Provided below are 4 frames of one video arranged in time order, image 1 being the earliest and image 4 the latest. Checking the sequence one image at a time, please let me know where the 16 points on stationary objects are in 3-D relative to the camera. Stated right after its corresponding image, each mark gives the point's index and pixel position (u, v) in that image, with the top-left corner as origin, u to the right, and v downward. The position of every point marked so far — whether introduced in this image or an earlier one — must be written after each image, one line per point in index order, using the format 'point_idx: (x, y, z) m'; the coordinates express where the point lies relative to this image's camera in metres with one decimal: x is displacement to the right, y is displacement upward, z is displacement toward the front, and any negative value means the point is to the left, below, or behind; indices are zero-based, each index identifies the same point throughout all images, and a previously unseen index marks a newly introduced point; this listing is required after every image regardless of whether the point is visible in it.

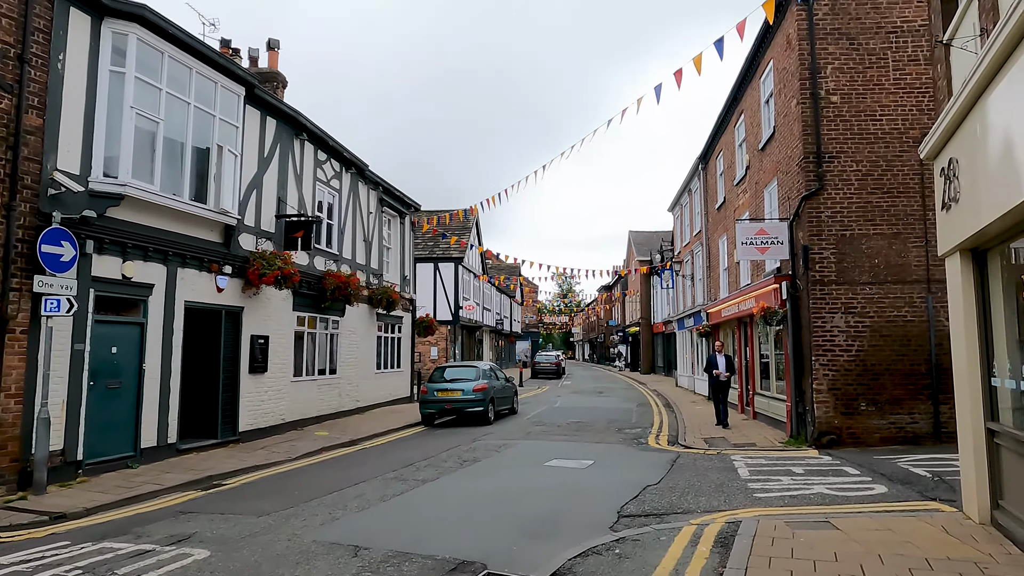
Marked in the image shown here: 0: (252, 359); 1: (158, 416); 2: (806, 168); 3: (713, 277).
0: (-4.7, -1.3, +12.0) m
1: (-5.3, -1.9, +9.9) m
2: (+4.9, +2.0, +11.0) m
3: (+6.0, +0.3, +19.9) m
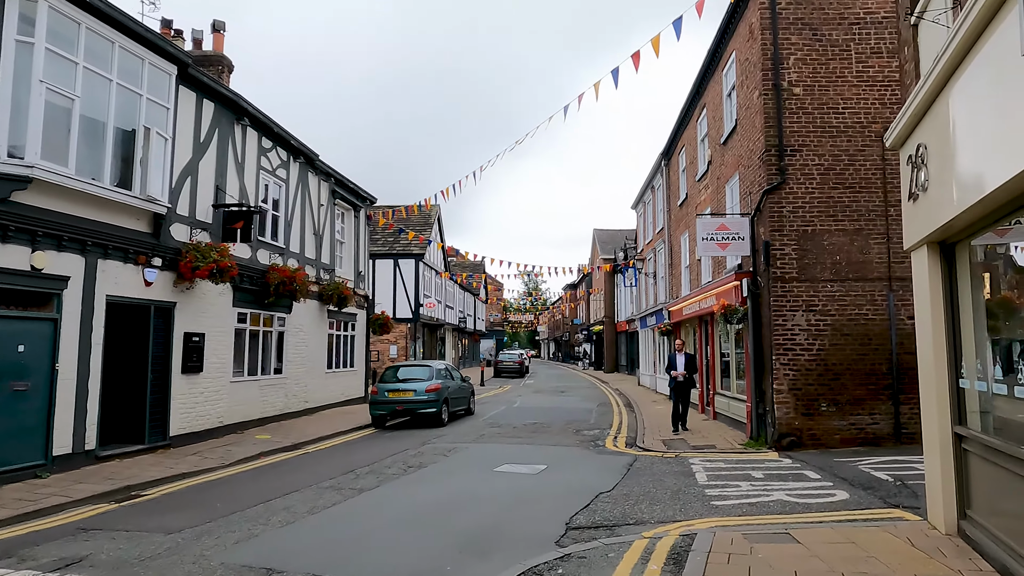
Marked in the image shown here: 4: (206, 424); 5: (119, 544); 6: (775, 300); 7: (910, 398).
0: (-5.5, -1.2, +11.2) m
1: (-6.0, -1.8, +9.1) m
2: (+4.1, +2.0, +10.7) m
3: (+4.8, +0.4, +19.6) m
4: (-5.4, -2.4, +11.8) m
5: (-3.4, -2.2, +5.8) m
6: (+4.1, -0.2, +10.5) m
7: (+6.1, -1.7, +10.2) m
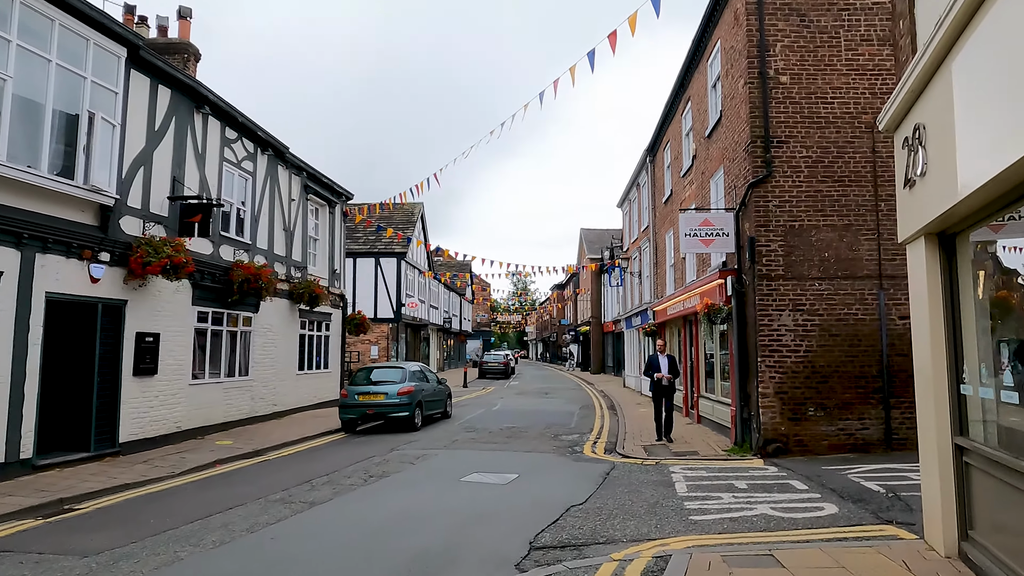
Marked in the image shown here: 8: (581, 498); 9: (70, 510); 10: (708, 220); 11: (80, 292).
0: (-5.9, -1.1, +10.5) m
1: (-6.4, -1.8, +8.4) m
2: (+3.7, +2.1, +10.2) m
3: (+4.2, +0.4, +19.1) m
4: (-5.9, -2.4, +11.1) m
5: (-3.8, -2.2, +5.2) m
6: (+3.7, -0.2, +9.9) m
7: (+5.7, -1.7, +9.7) m
8: (+0.8, -2.4, +7.7) m
9: (-4.9, -2.5, +7.5) m
10: (+3.2, +1.1, +10.8) m
11: (-6.2, 0.0, +9.5) m
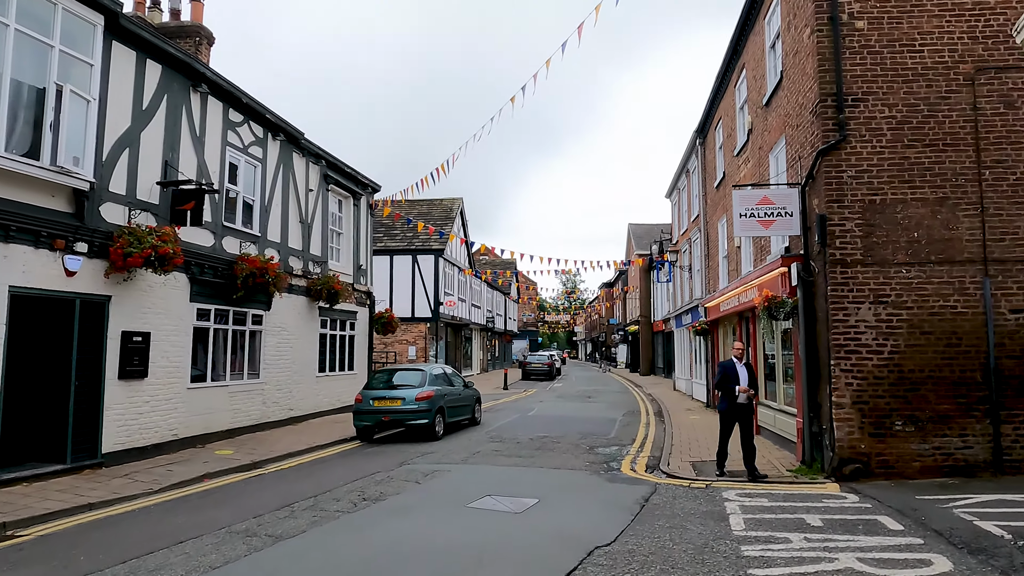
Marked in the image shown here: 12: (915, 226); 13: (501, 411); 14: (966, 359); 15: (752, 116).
0: (-5.6, -1.1, +9.6) m
1: (-6.2, -1.7, +7.5) m
2: (+4.0, +2.2, +8.5) m
3: (+5.2, +0.5, +17.3) m
4: (-5.5, -2.3, +10.1) m
5: (-3.8, -2.1, +4.0) m
6: (+4.0, 0.0, +8.2) m
7: (+5.9, -1.5, +7.9) m
8: (+0.9, -2.3, +6.2) m
9: (-4.8, -2.4, +6.4) m
10: (+3.5, +1.2, +9.1) m
11: (-5.9, 0.0, +8.5) m
12: (+5.0, +0.8, +8.2) m
13: (-0.3, -3.2, +17.6) m
14: (+5.5, -0.9, +8.0) m
15: (+4.5, +3.2, +12.4) m
